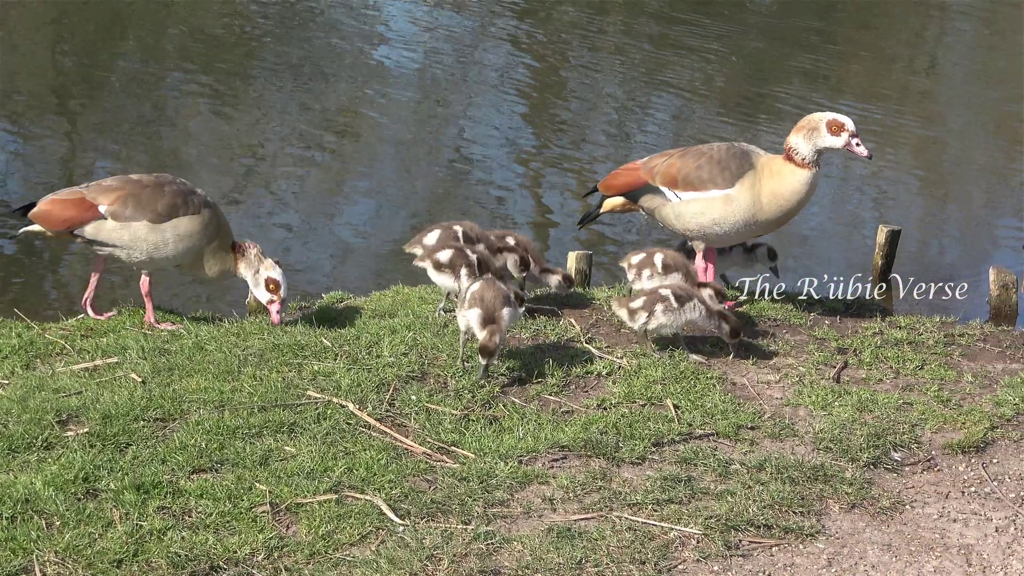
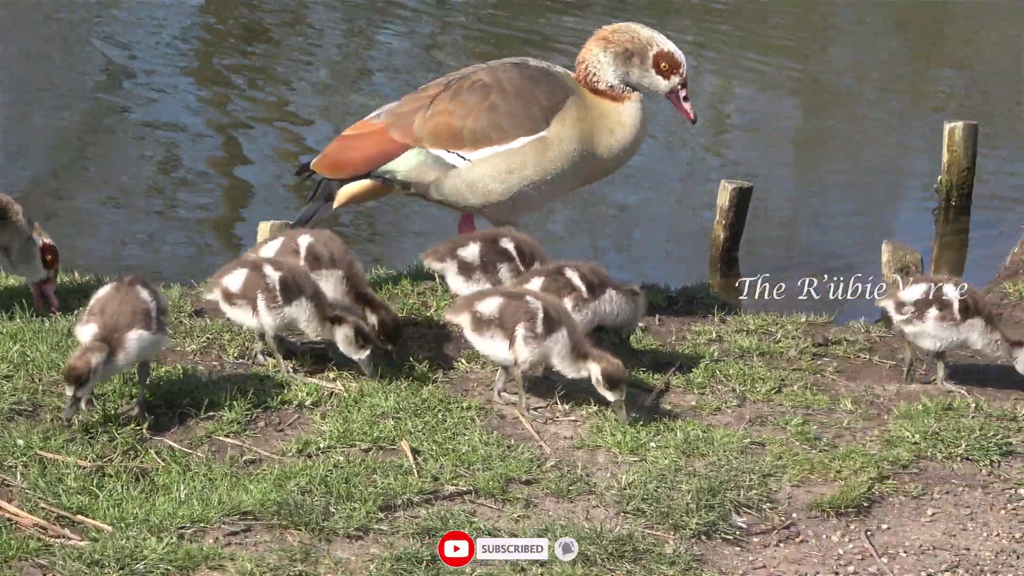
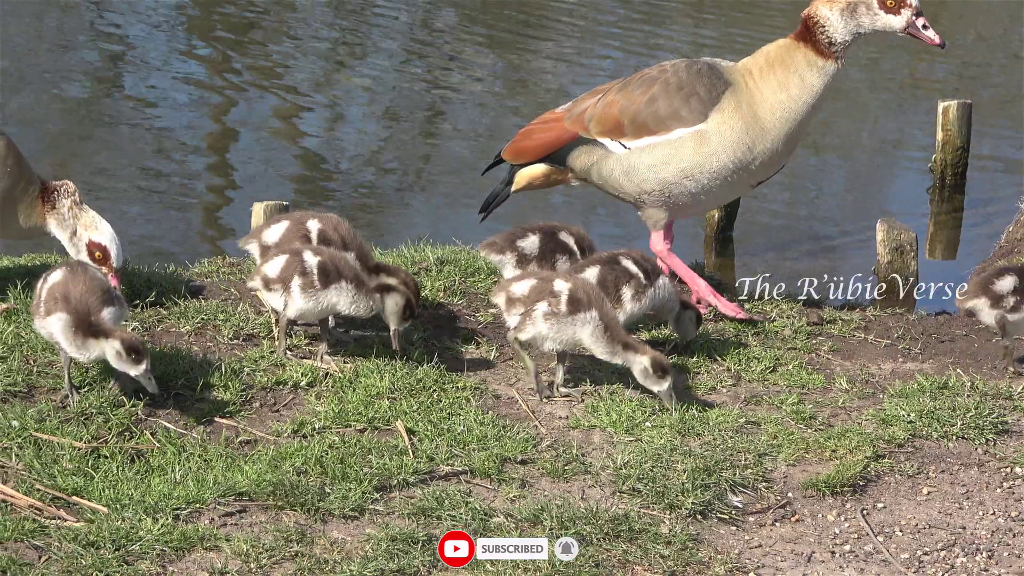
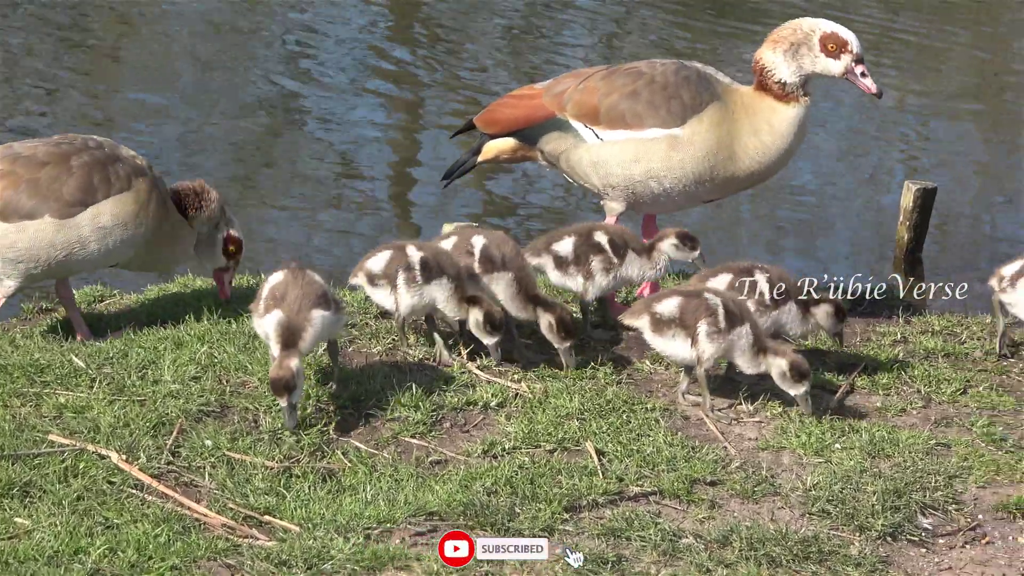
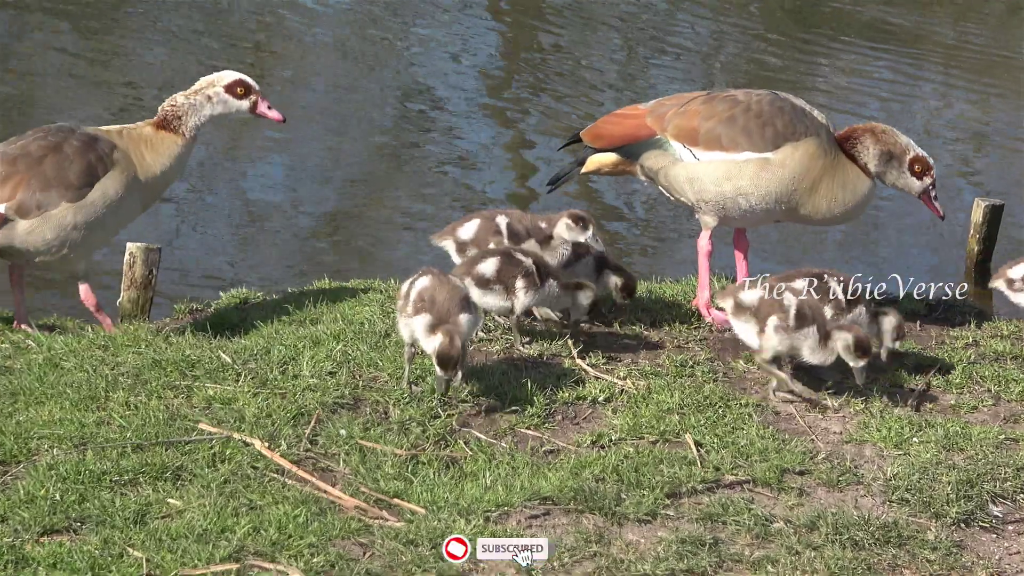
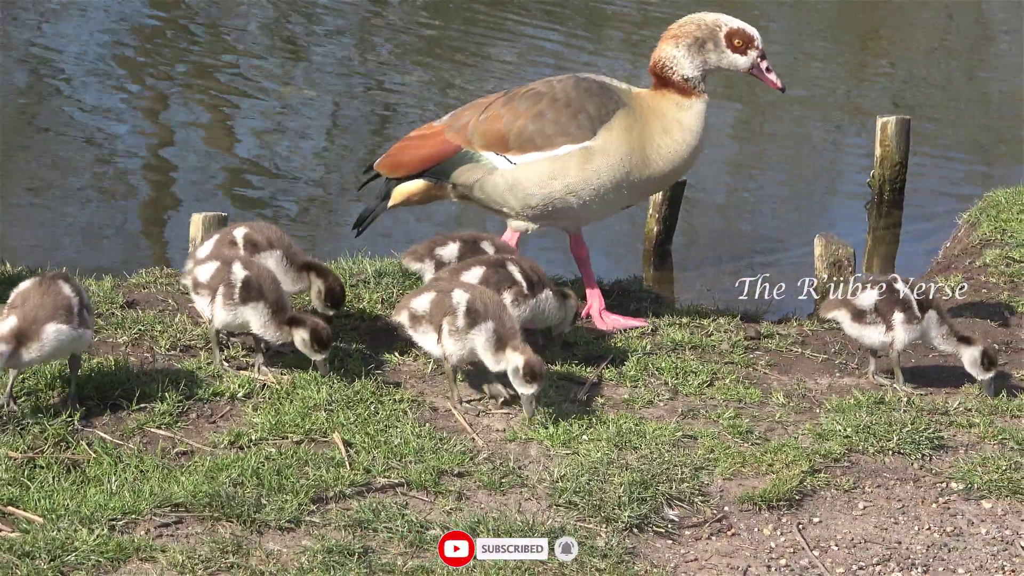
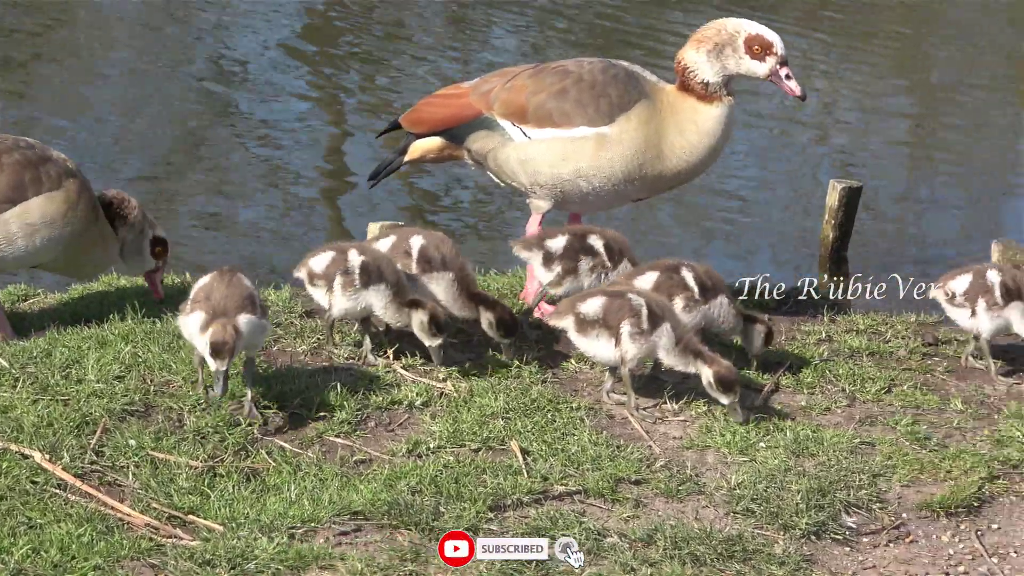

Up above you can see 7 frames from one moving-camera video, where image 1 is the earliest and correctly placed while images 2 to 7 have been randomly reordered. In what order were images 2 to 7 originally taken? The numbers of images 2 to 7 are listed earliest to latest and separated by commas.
5, 4, 7, 2, 6, 3
